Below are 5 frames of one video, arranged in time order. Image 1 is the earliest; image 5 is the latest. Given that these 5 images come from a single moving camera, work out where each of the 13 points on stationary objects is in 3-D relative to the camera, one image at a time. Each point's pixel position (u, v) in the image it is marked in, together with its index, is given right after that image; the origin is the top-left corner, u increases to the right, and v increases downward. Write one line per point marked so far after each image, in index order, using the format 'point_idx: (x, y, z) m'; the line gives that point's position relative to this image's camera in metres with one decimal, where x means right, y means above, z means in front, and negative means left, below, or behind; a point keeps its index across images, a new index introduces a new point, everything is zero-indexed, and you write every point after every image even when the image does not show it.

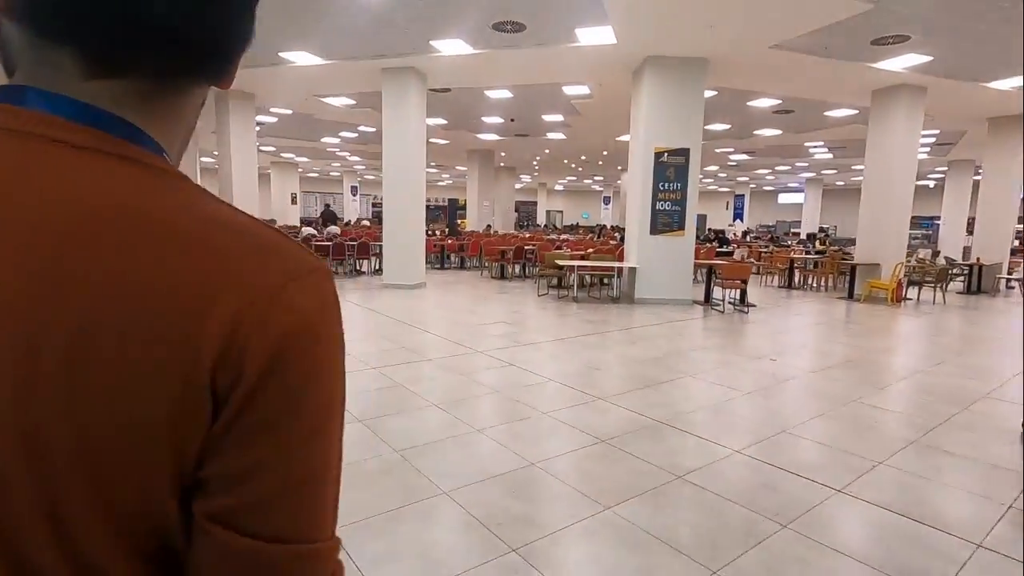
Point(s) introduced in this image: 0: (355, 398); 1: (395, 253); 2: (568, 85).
0: (-1.2, -0.8, +4.0) m
1: (-2.2, +0.7, +10.2) m
2: (+1.1, +4.0, +10.6) m
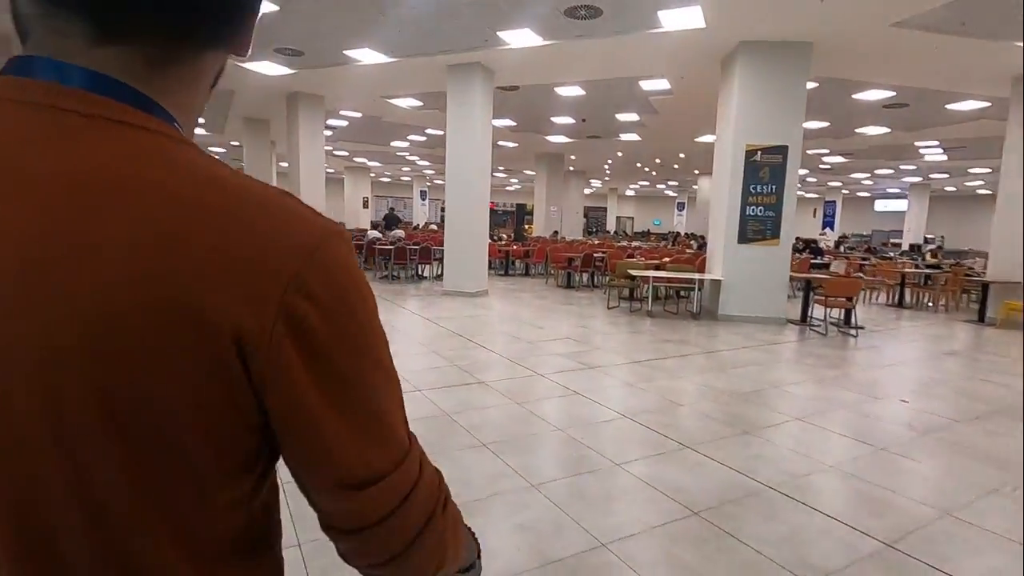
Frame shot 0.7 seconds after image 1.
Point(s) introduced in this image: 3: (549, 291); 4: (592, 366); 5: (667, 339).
0: (-0.7, -0.9, +3.4) m
1: (-1.0, +0.5, +9.7) m
2: (+2.5, +3.8, +9.7) m
3: (+0.8, -0.1, +11.1) m
4: (+0.8, -0.8, +5.1) m
5: (+1.9, -0.6, +6.6) m
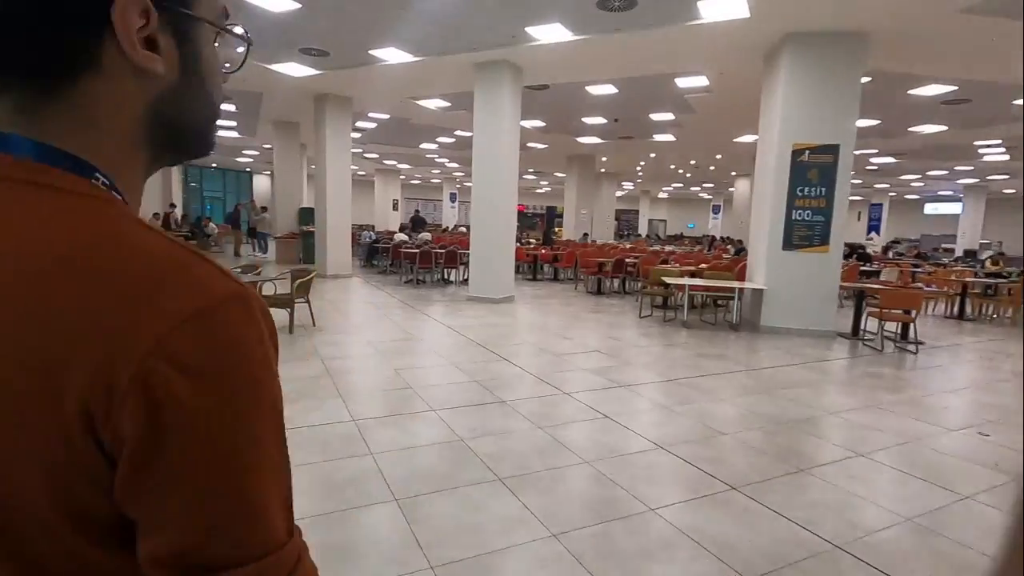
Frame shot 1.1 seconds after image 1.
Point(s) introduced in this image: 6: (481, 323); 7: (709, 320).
0: (-0.6, -1.0, +3.1) m
1: (-0.5, +0.4, +9.4) m
2: (+3.0, +3.7, +9.2) m
3: (+1.3, -0.2, +10.7) m
4: (+1.0, -0.9, +4.7) m
5: (+2.2, -0.8, +6.1) m
6: (-0.5, -0.5, +7.7) m
7: (+3.0, -0.5, +8.2) m
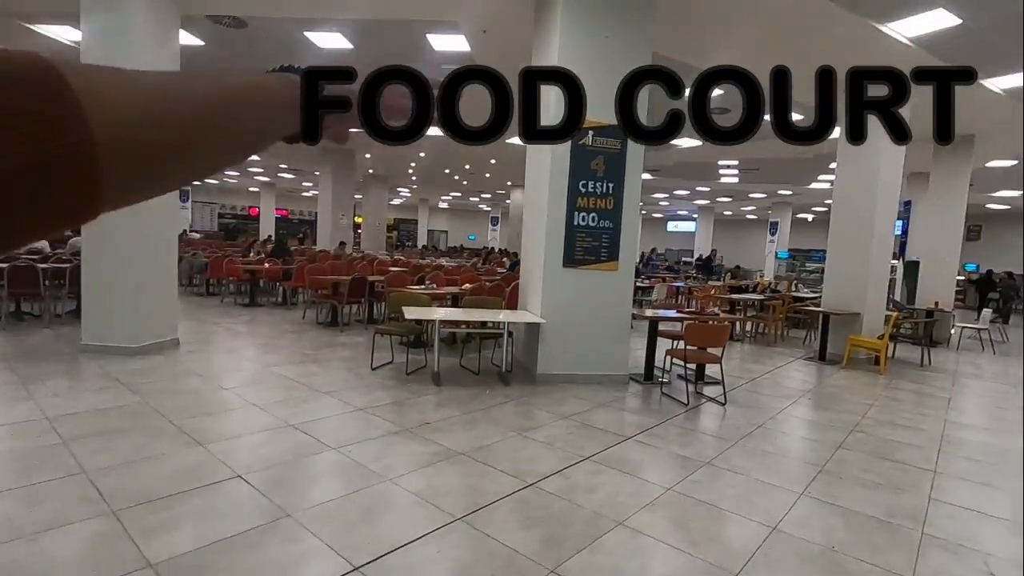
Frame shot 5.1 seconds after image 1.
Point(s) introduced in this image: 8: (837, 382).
0: (-1.9, -1.3, -0.3) m
1: (-4.2, 0.0, +5.6) m
2: (-1.0, +3.3, +6.8) m
3: (-3.0, -0.7, +7.4) m
4: (-1.0, -1.2, +1.8) m
5: (-0.4, -1.1, +3.6) m
6: (-3.5, -0.9, +4.0) m
7: (-0.4, -0.9, +5.9) m
8: (+4.1, -1.2, +6.7) m
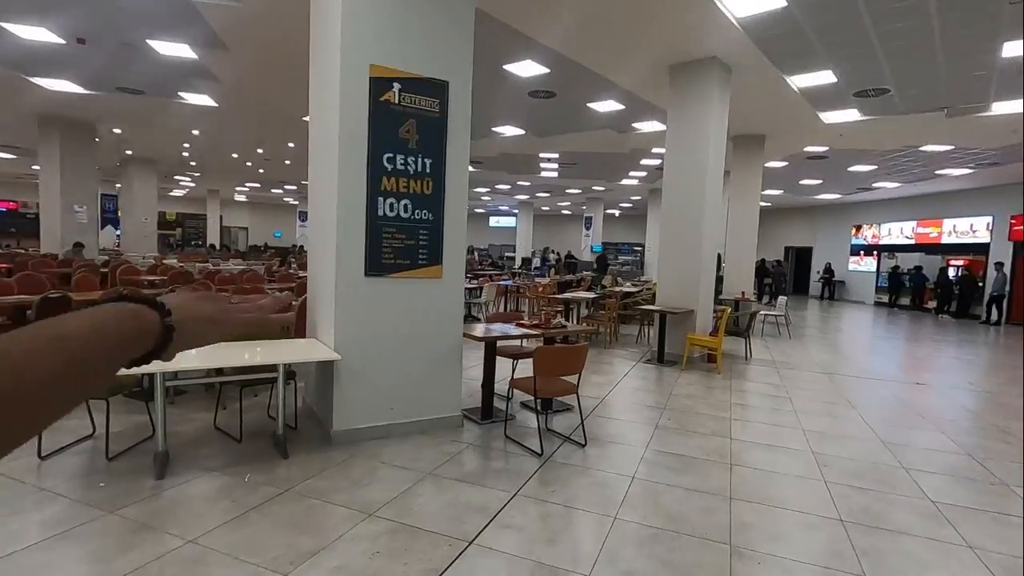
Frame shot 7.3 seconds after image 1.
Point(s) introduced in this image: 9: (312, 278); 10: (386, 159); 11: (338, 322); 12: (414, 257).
0: (-1.4, -1.5, -2.4) m
1: (-5.6, -0.3, +2.5) m
2: (-3.0, +3.1, +4.6) m
3: (-5.0, -0.9, +4.6) m
4: (-1.3, -1.4, -0.1) m
5: (-1.3, -1.2, +1.8) m
6: (-4.3, -1.2, +1.2) m
7: (-2.1, -1.0, +3.9) m
8: (+2.0, -1.2, +6.2) m
9: (-1.6, +0.1, +4.1) m
10: (-0.9, +0.9, +3.8) m
11: (-1.2, -0.2, +3.7) m
12: (-0.7, +0.2, +3.9) m
